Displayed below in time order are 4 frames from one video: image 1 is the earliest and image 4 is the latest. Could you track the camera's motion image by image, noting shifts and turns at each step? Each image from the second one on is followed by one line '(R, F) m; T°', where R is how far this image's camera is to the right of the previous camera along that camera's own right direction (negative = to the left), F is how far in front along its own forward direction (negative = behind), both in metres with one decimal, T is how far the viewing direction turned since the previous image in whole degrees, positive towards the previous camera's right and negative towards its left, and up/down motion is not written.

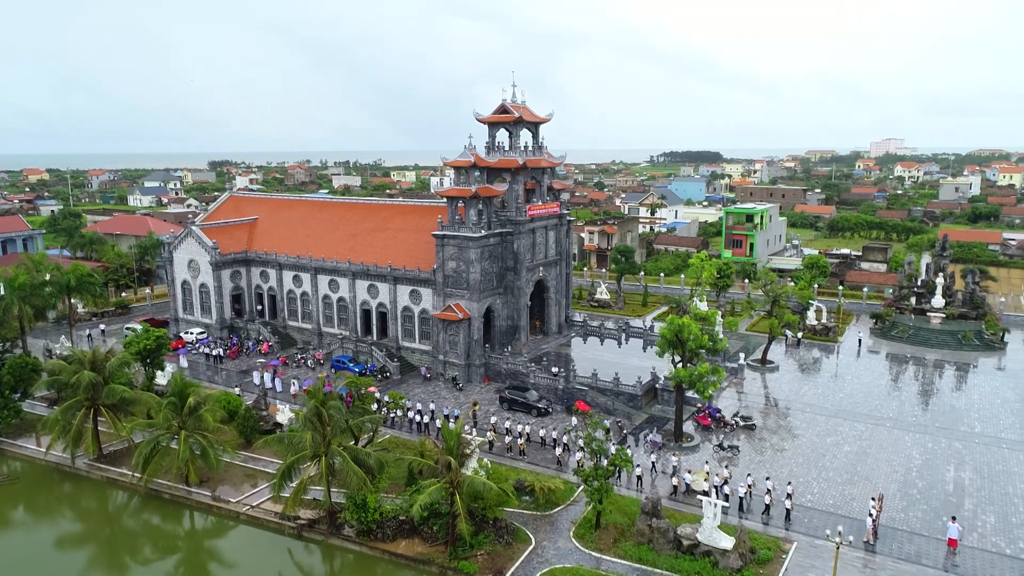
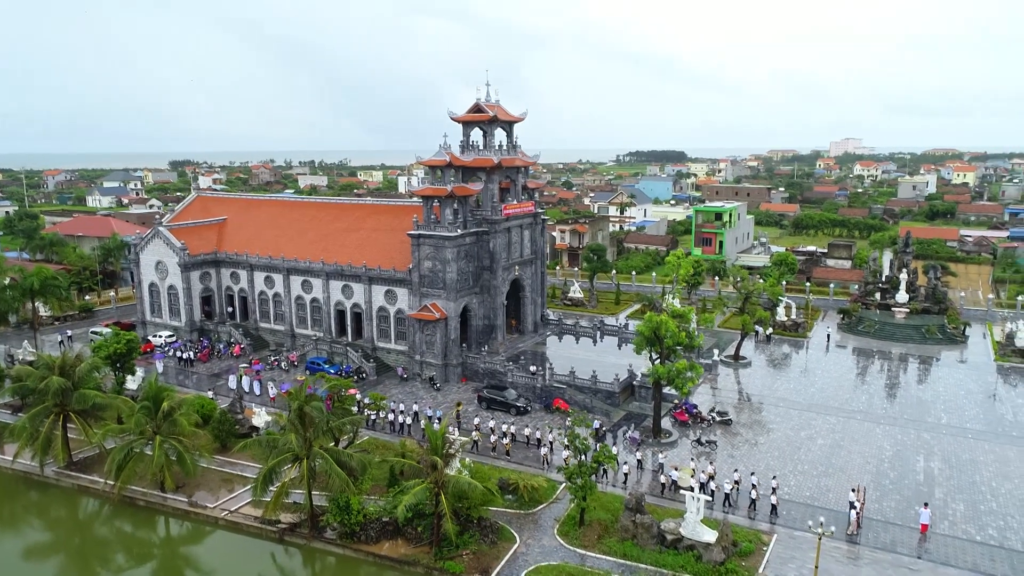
(-0.5, 0.0) m; +3°
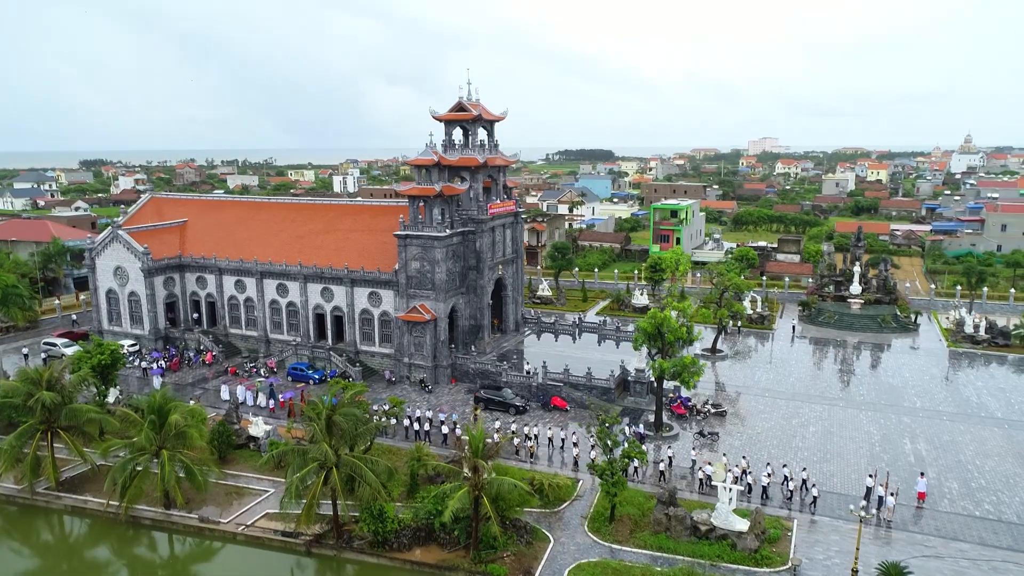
(-3.5, +0.2) m; +6°
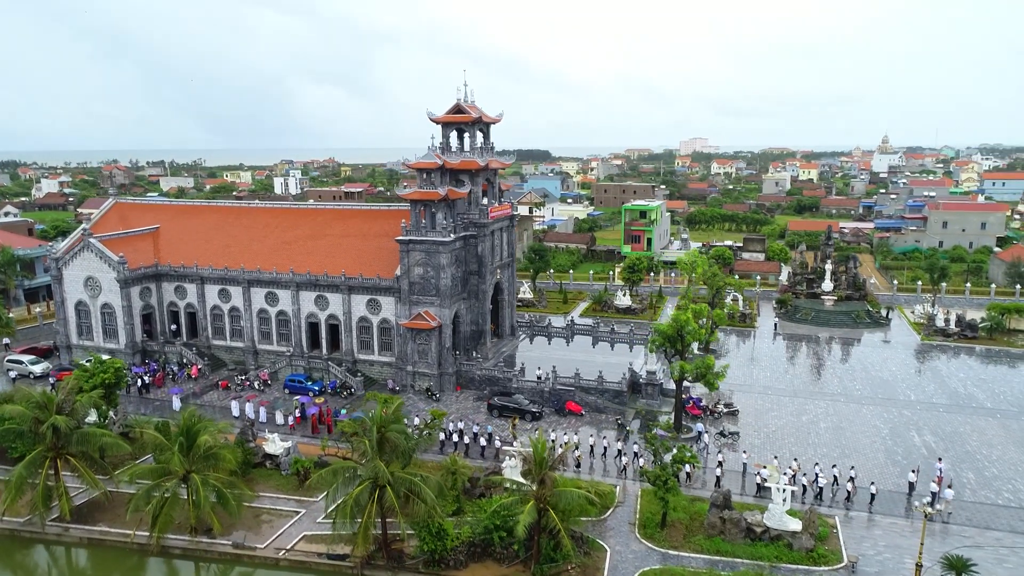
(-4.0, +0.7) m; +5°
